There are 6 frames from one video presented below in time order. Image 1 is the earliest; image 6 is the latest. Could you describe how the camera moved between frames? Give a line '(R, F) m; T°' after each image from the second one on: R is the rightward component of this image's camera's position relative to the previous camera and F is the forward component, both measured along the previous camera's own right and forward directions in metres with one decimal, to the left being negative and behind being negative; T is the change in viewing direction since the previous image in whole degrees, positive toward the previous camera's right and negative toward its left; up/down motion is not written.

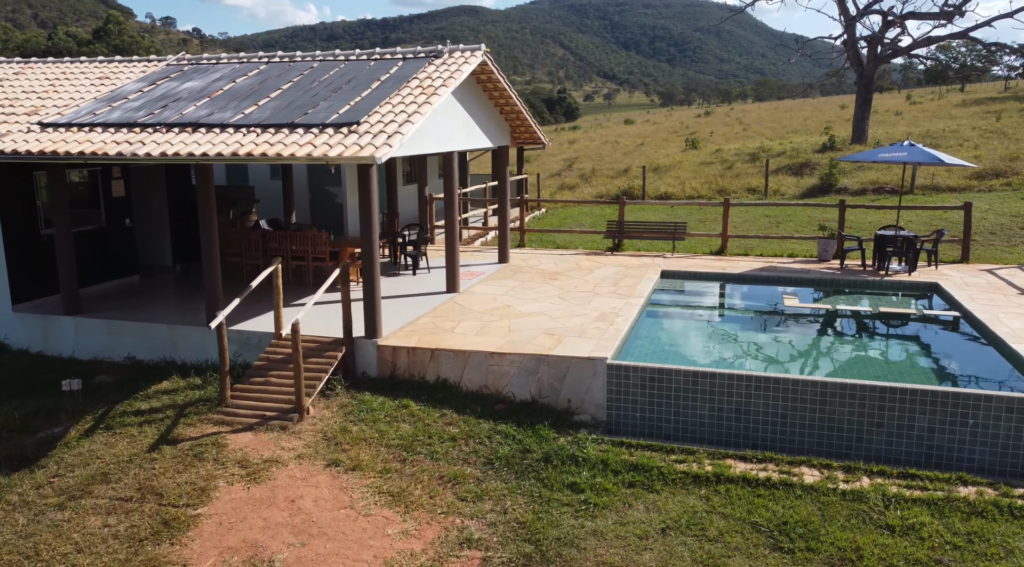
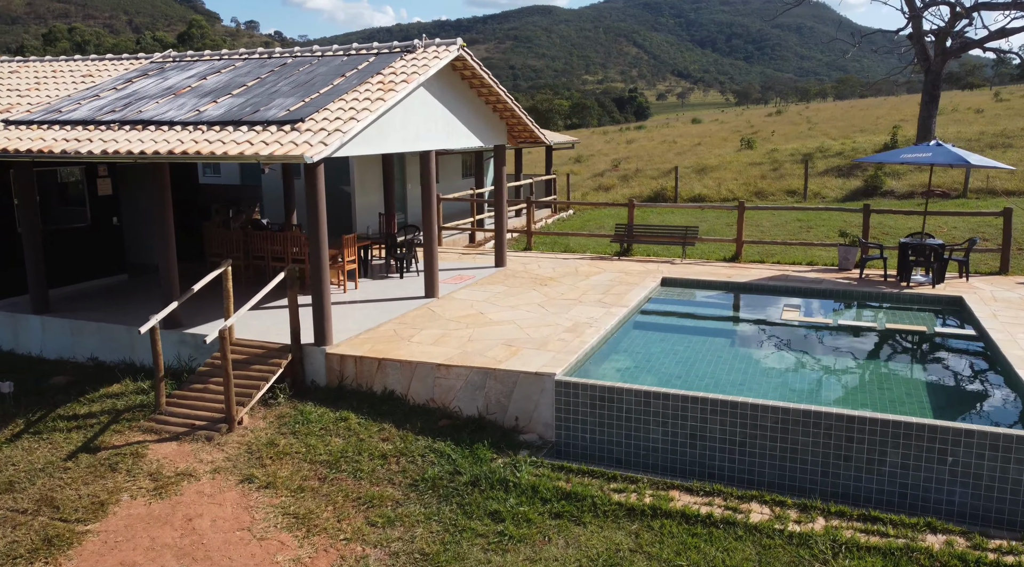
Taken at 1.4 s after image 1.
(+1.3, +0.6) m; -5°
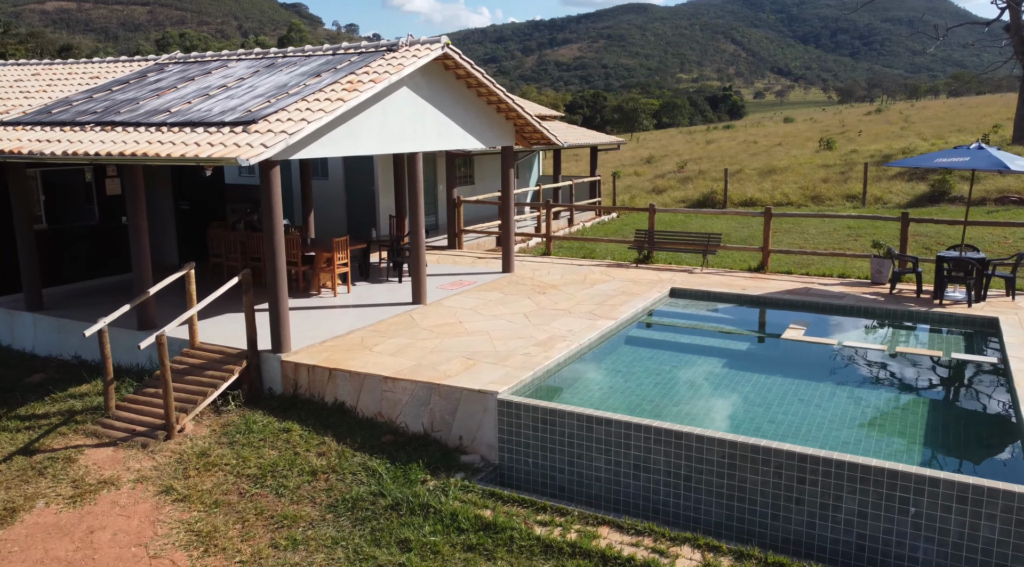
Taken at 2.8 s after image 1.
(+1.4, +0.6) m; -7°
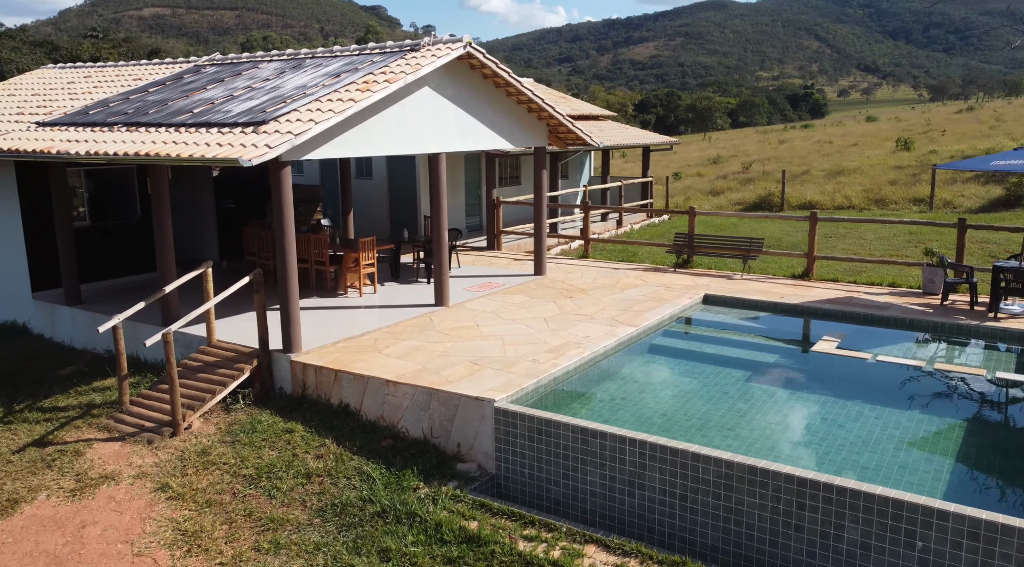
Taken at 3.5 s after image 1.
(+0.7, +0.2) m; -5°
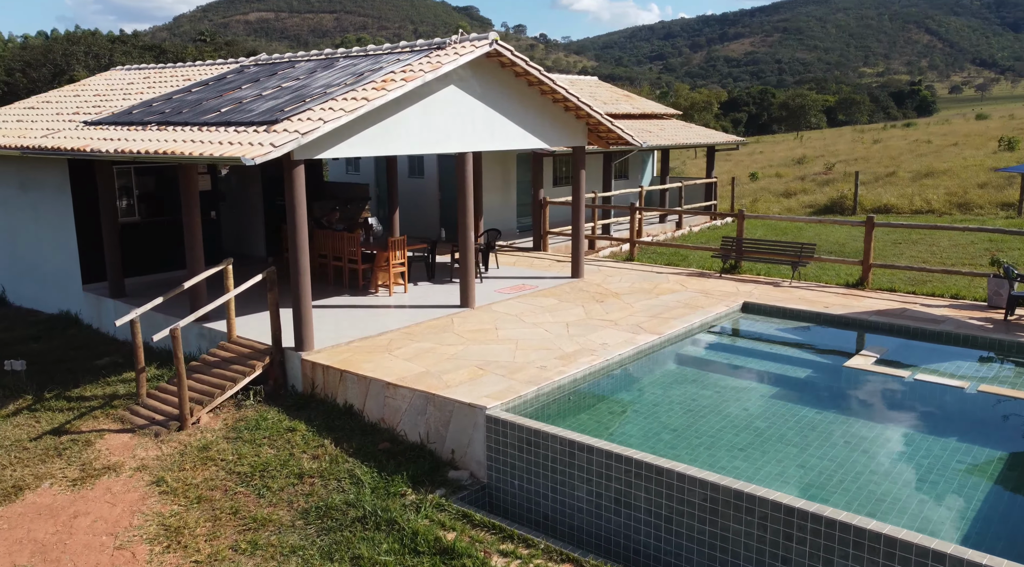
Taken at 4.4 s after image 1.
(+0.8, +0.3) m; -6°
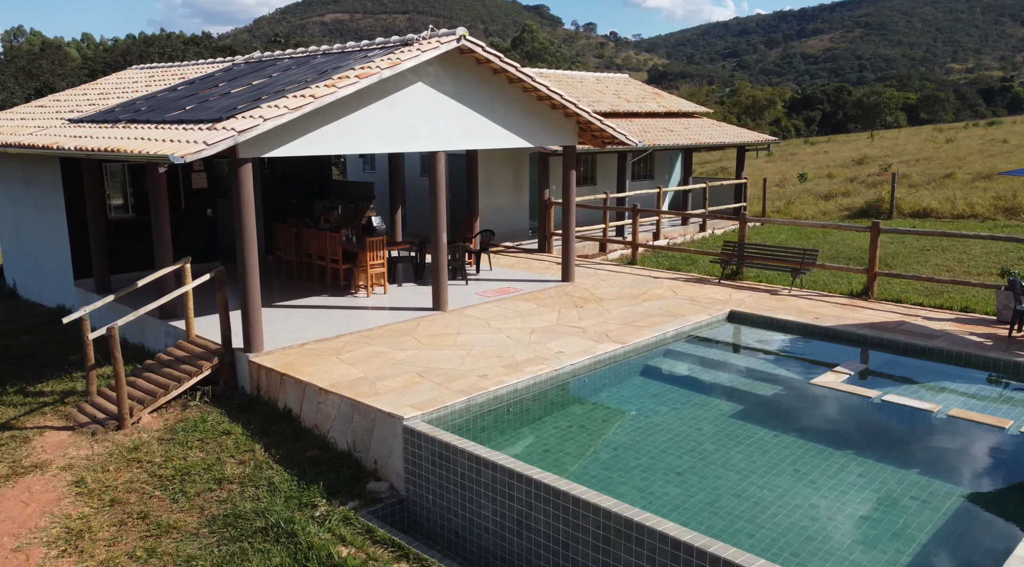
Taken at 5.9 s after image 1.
(+1.2, +0.4) m; -5°
